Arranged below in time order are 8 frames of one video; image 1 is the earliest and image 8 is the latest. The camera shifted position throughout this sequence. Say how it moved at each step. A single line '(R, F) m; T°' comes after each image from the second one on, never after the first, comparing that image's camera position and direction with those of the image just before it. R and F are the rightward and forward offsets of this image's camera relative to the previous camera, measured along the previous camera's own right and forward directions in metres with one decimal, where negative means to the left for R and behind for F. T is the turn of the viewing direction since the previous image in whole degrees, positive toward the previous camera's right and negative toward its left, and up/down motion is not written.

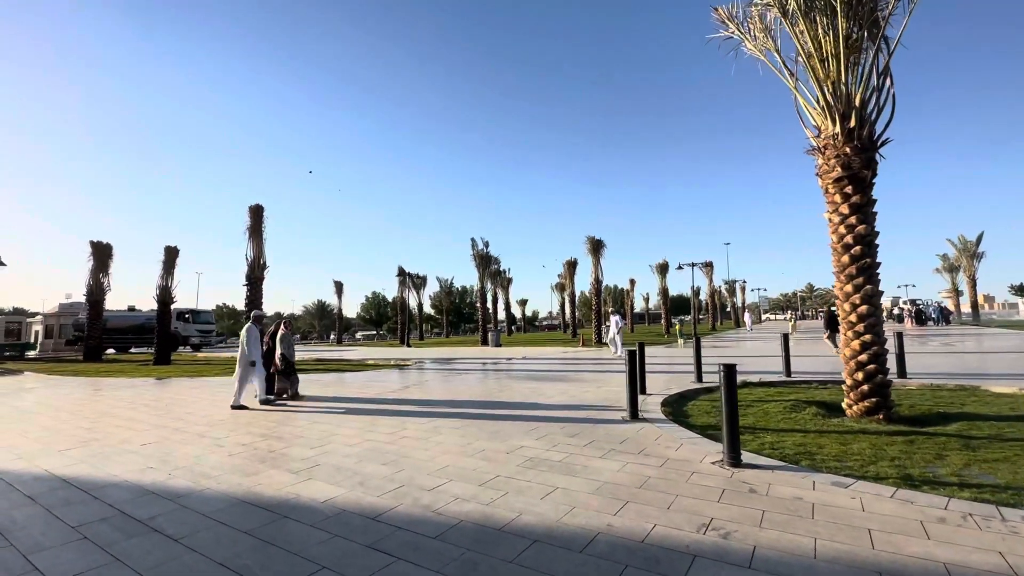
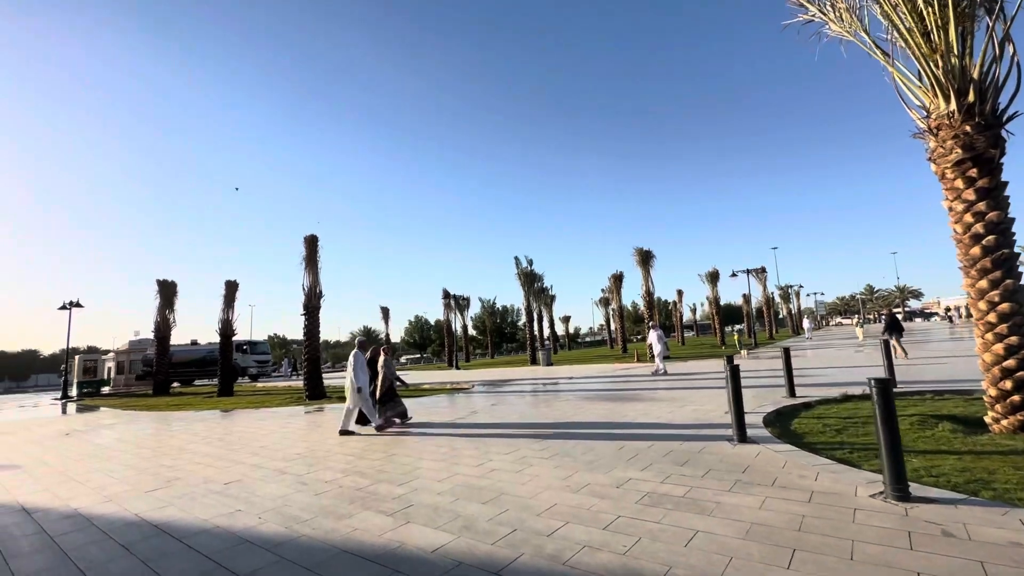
(-0.6, +0.4) m; -4°
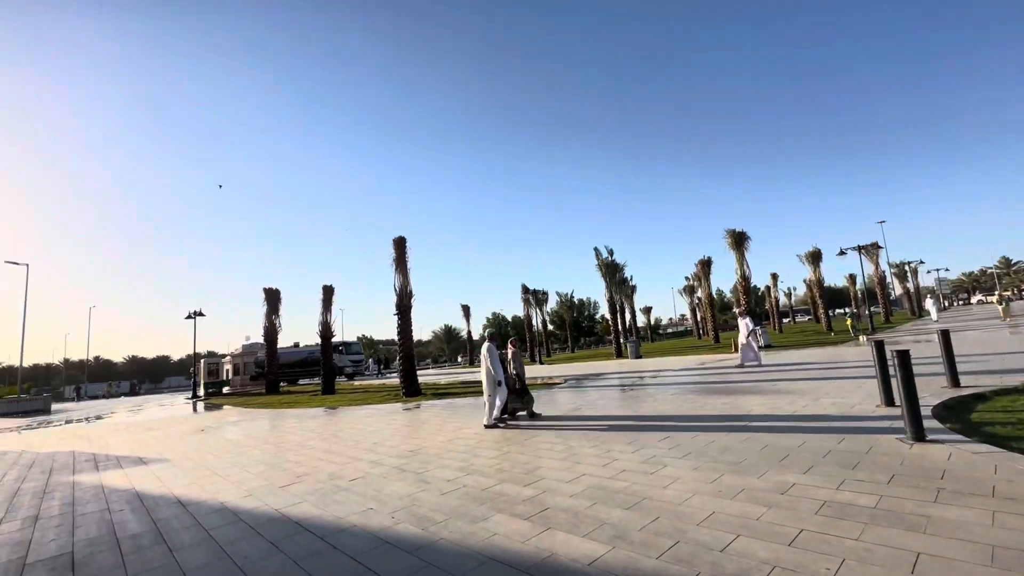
(-0.5, +0.3) m; -9°
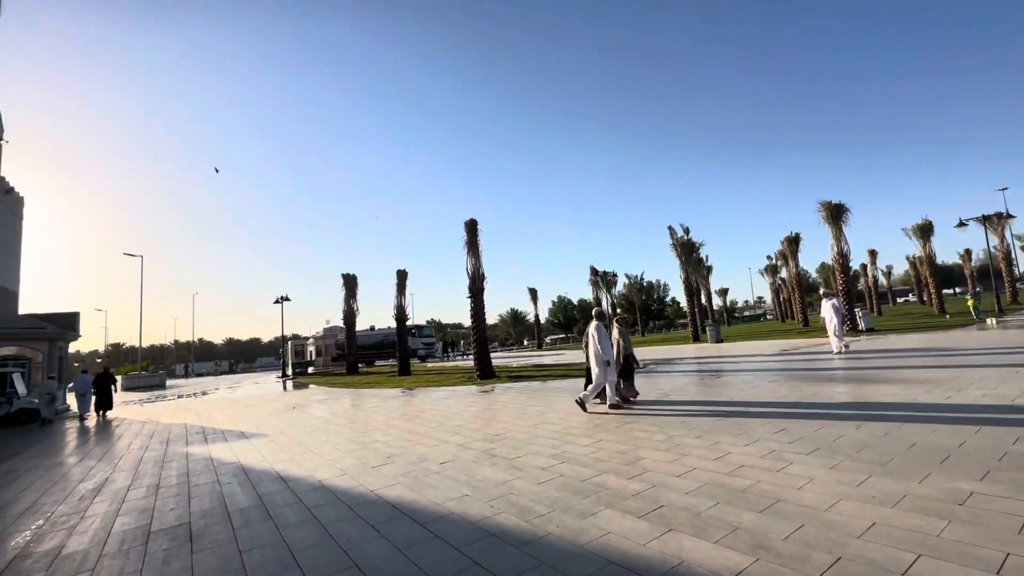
(-0.3, +0.3) m; -8°
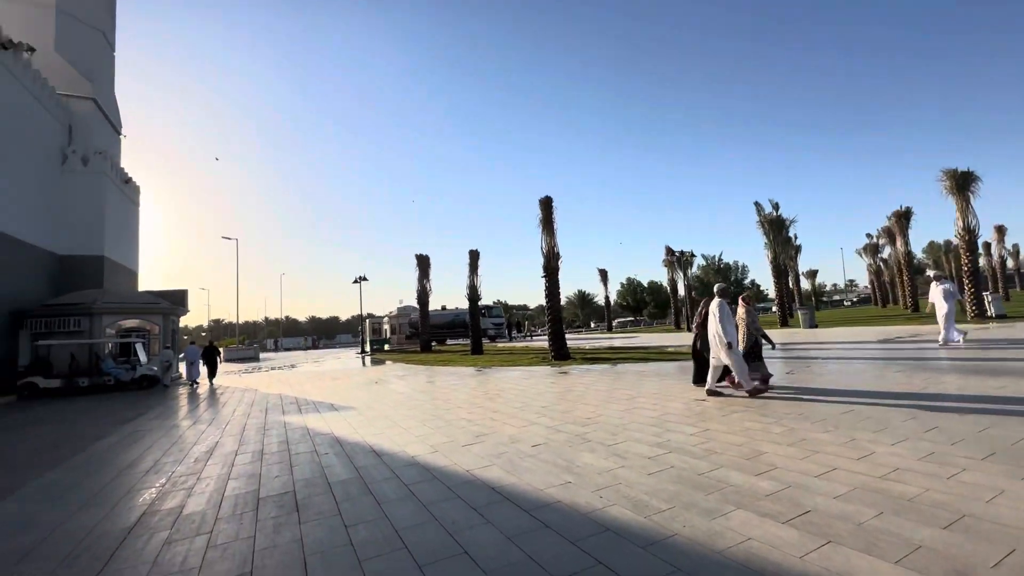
(-0.4, +0.3) m; -8°
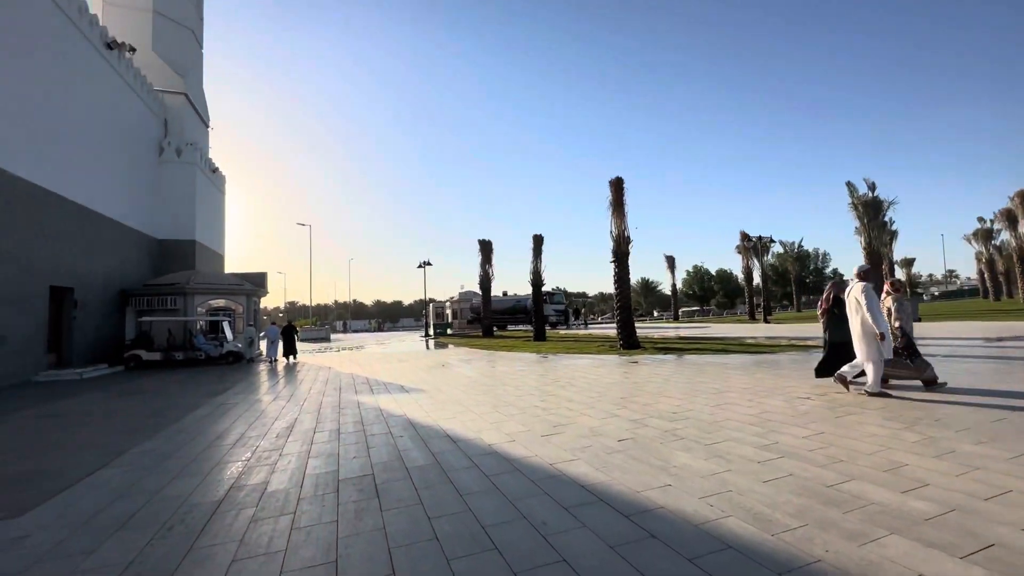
(-0.3, +0.4) m; -7°
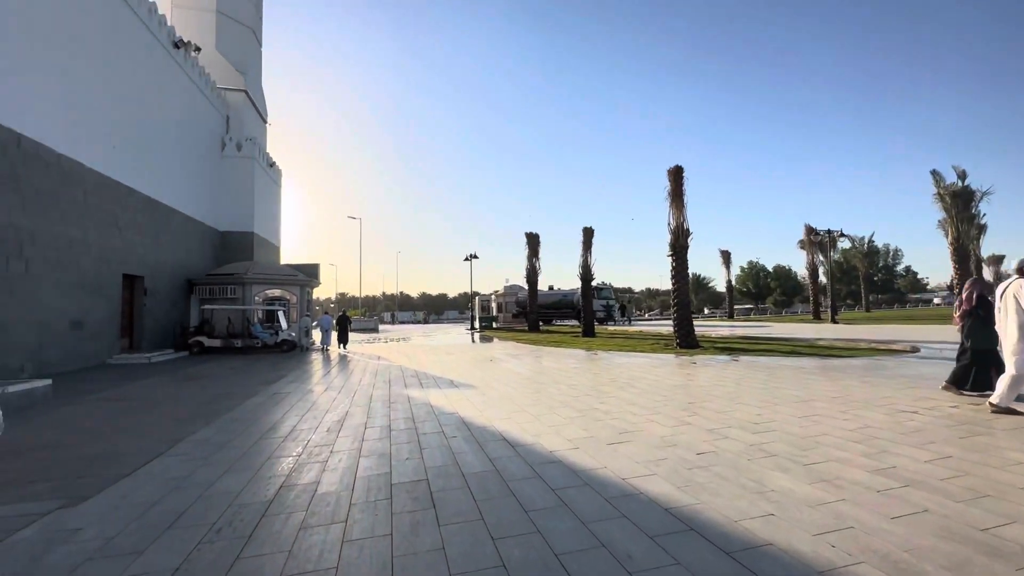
(-0.2, +0.4) m; -5°
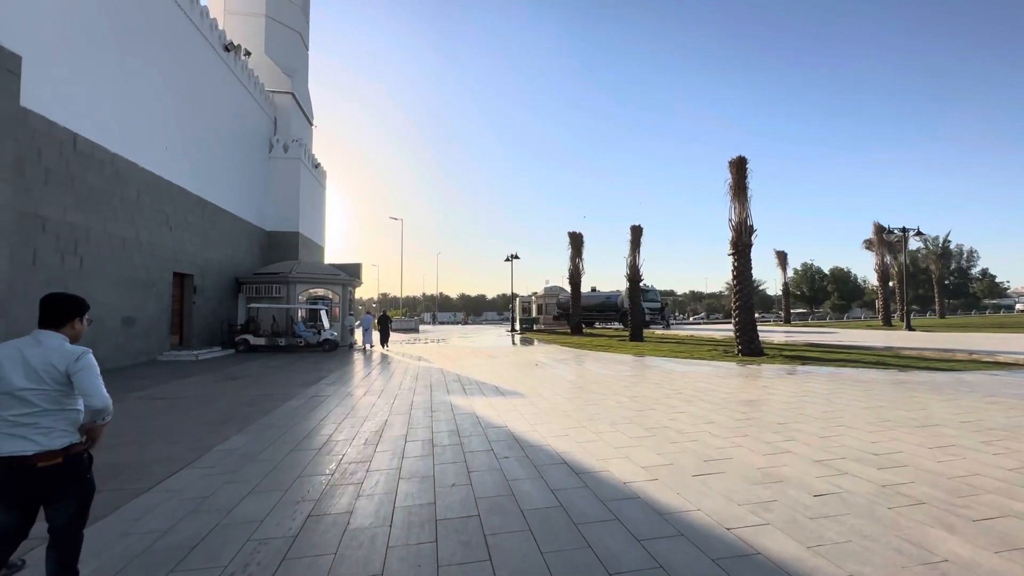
(-0.2, +0.7) m; -5°
